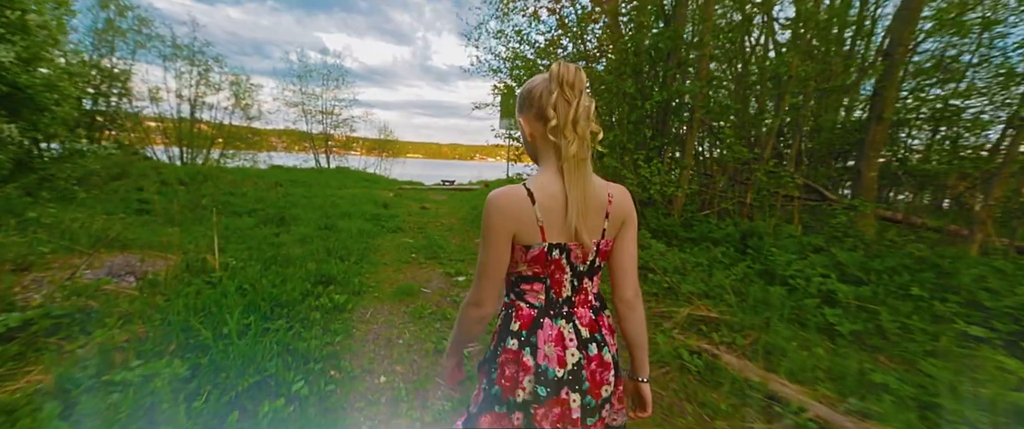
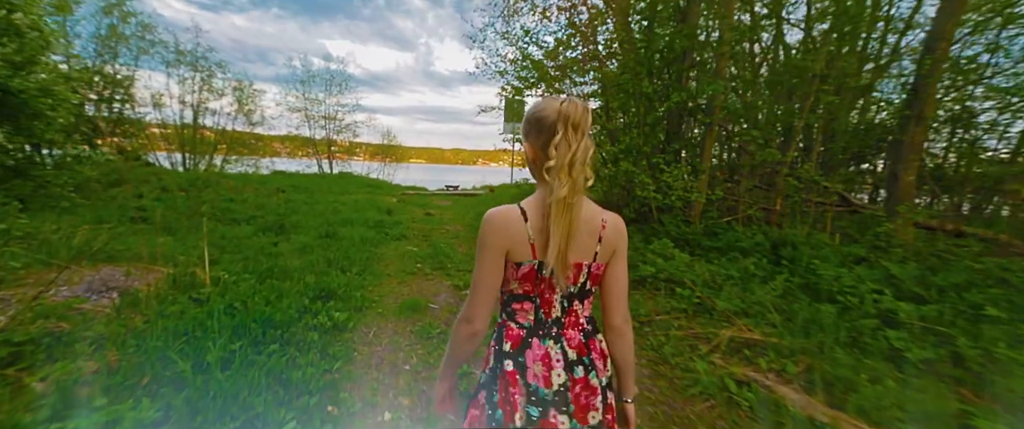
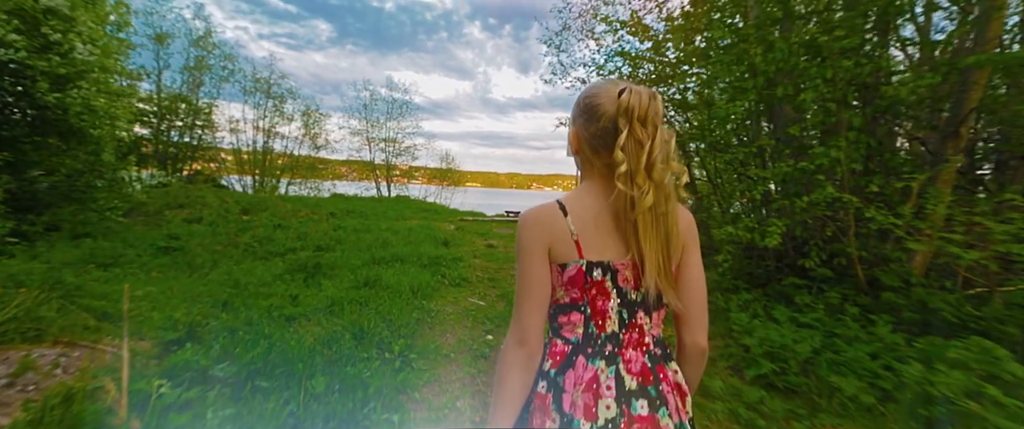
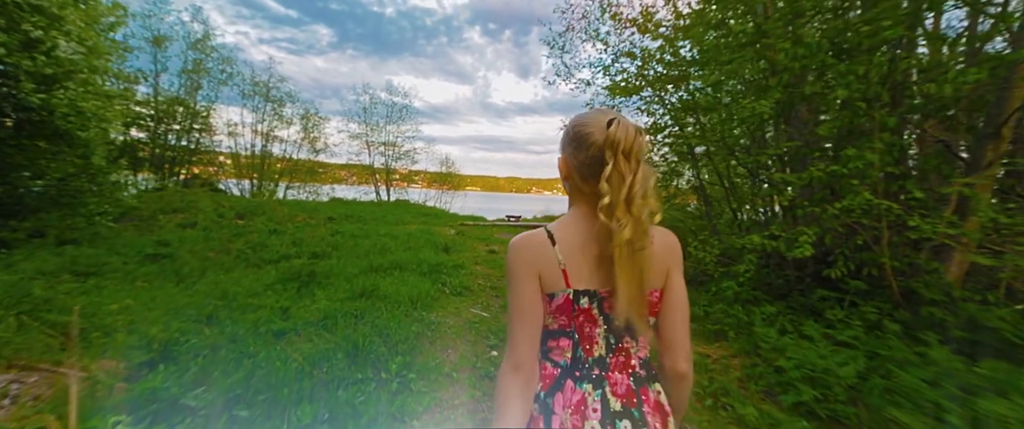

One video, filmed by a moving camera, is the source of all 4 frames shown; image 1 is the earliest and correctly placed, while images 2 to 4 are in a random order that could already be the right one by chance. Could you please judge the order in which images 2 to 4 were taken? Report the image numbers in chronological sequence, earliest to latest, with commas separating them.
2, 3, 4
